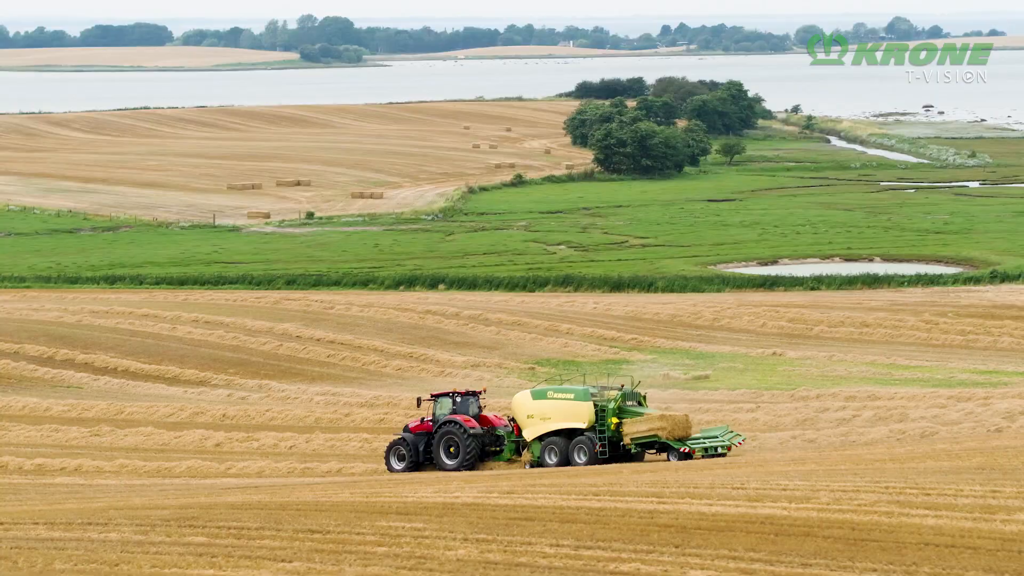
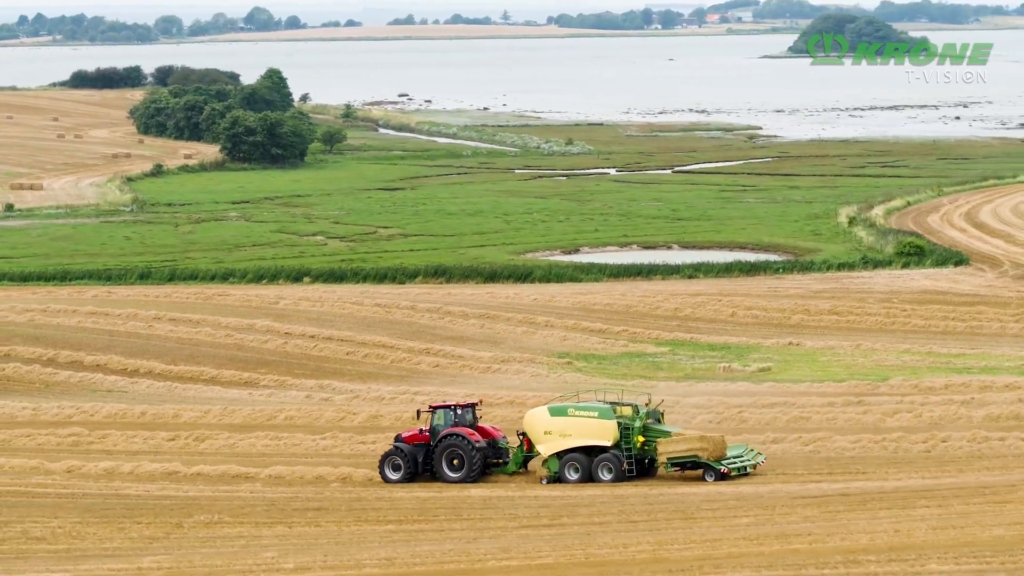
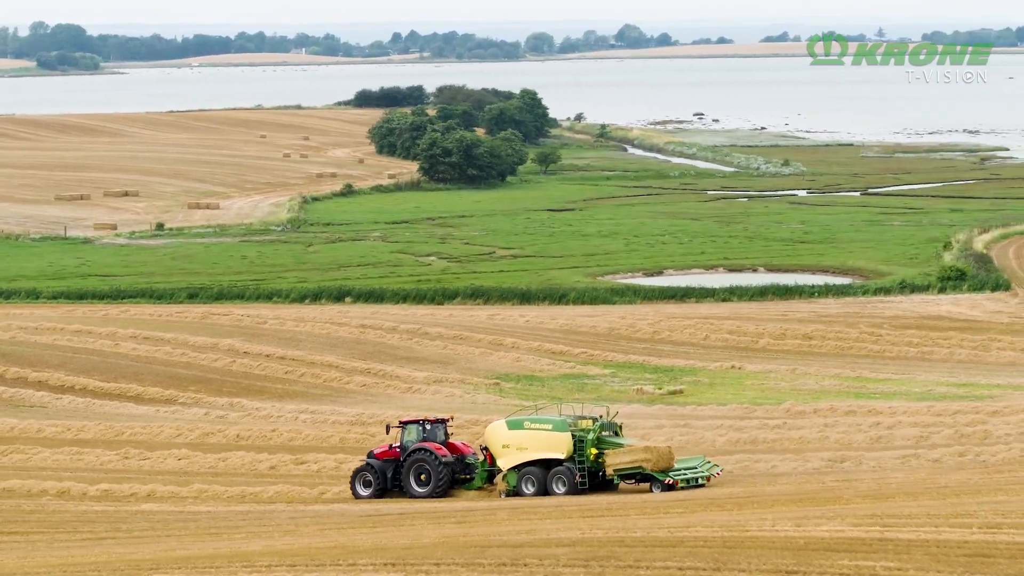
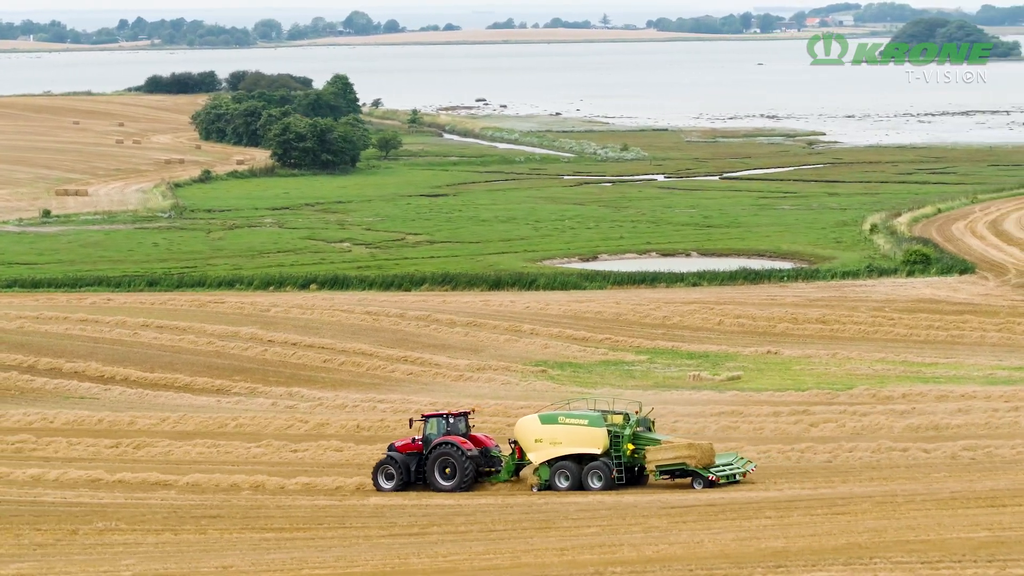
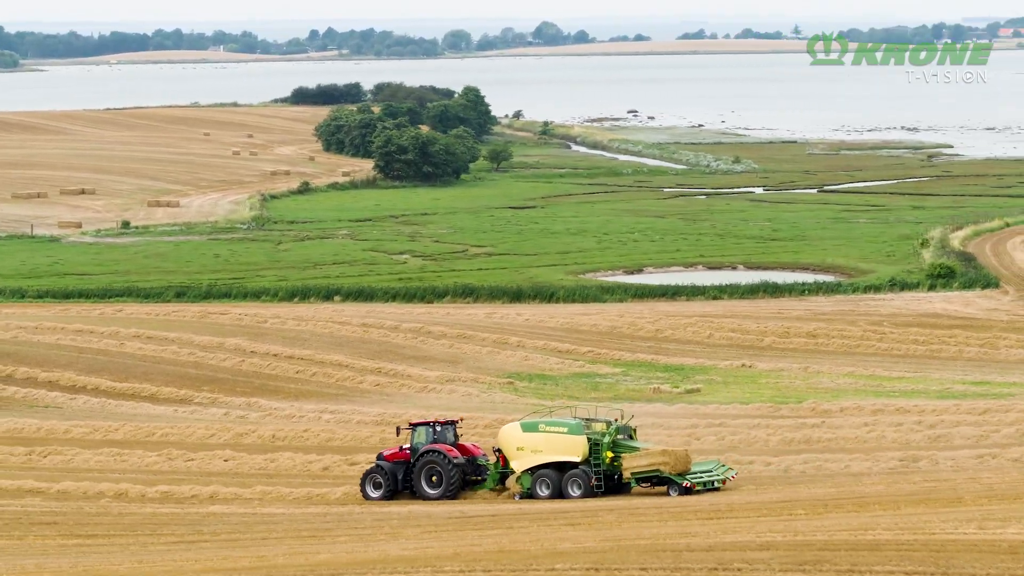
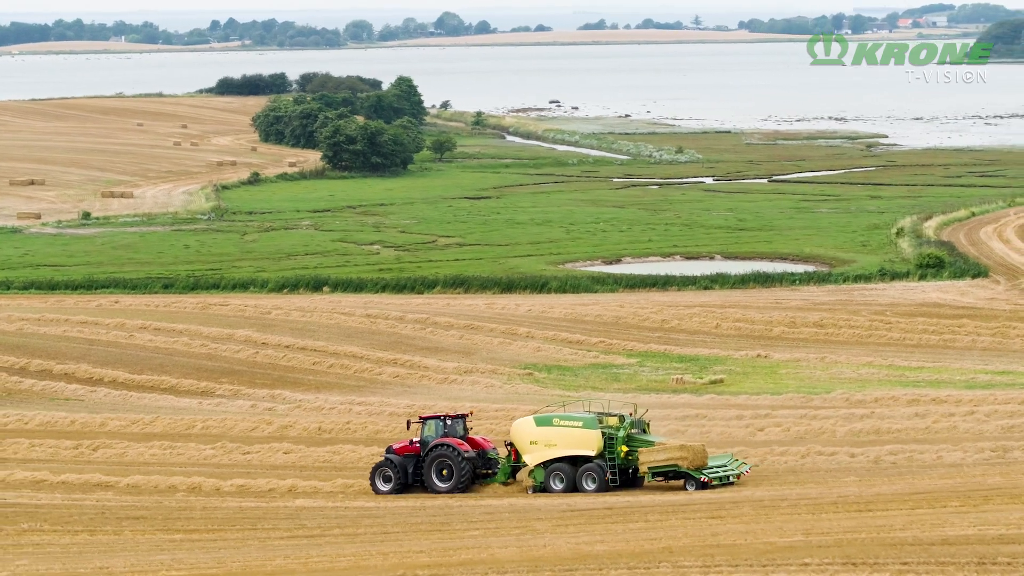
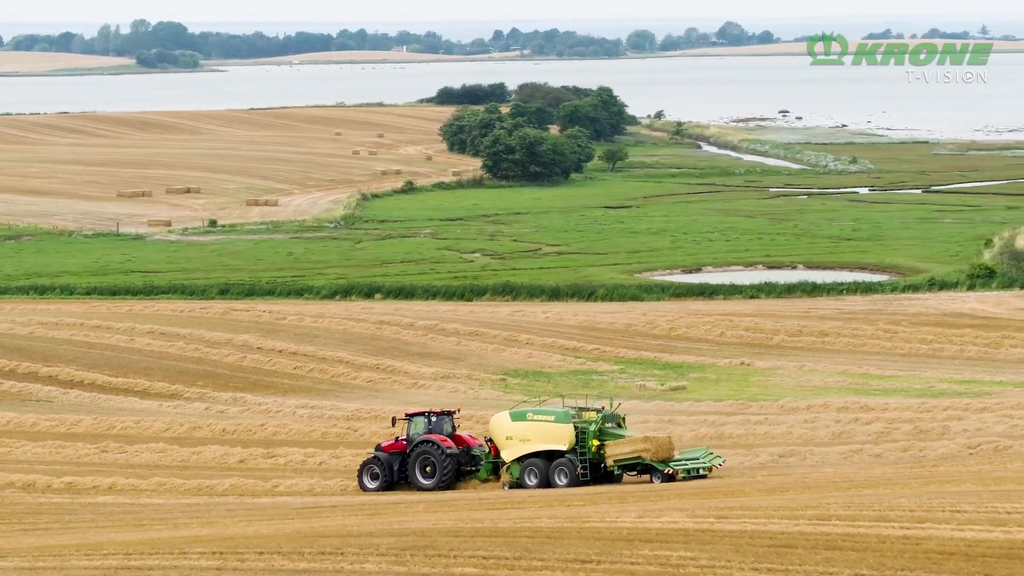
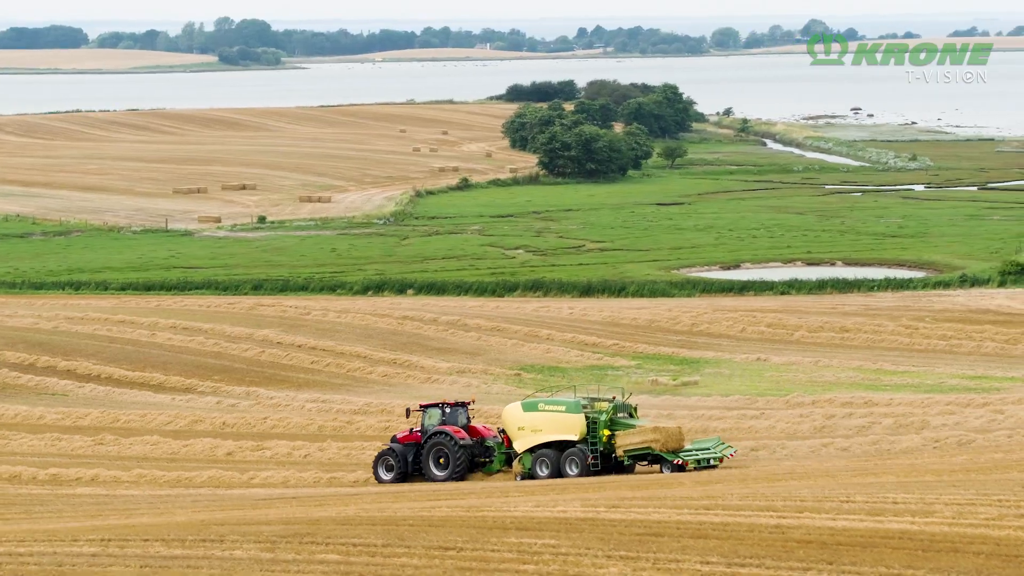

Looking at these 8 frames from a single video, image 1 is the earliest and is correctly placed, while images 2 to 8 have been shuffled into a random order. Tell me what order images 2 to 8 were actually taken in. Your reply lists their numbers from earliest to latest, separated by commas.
8, 7, 3, 5, 6, 4, 2
